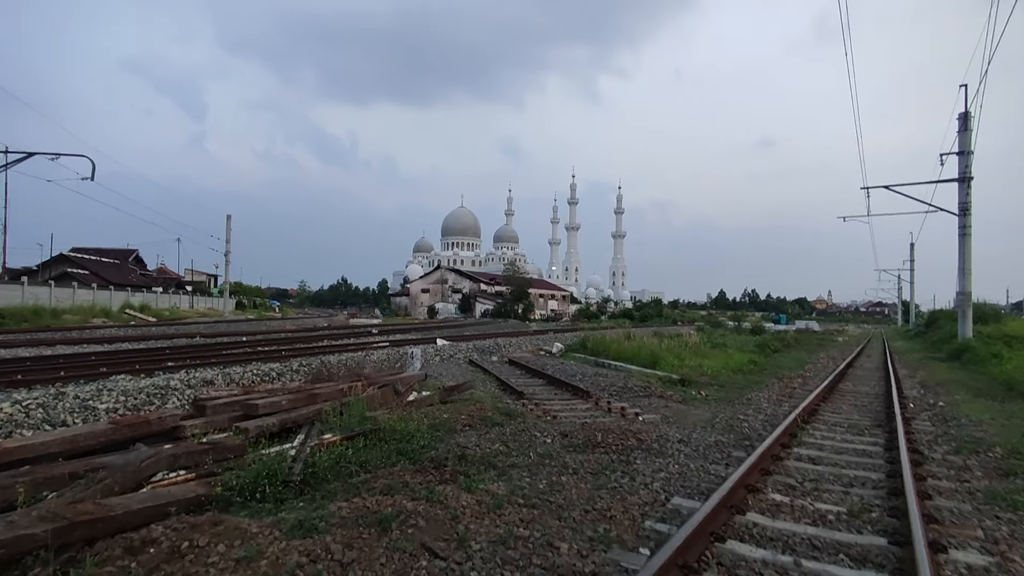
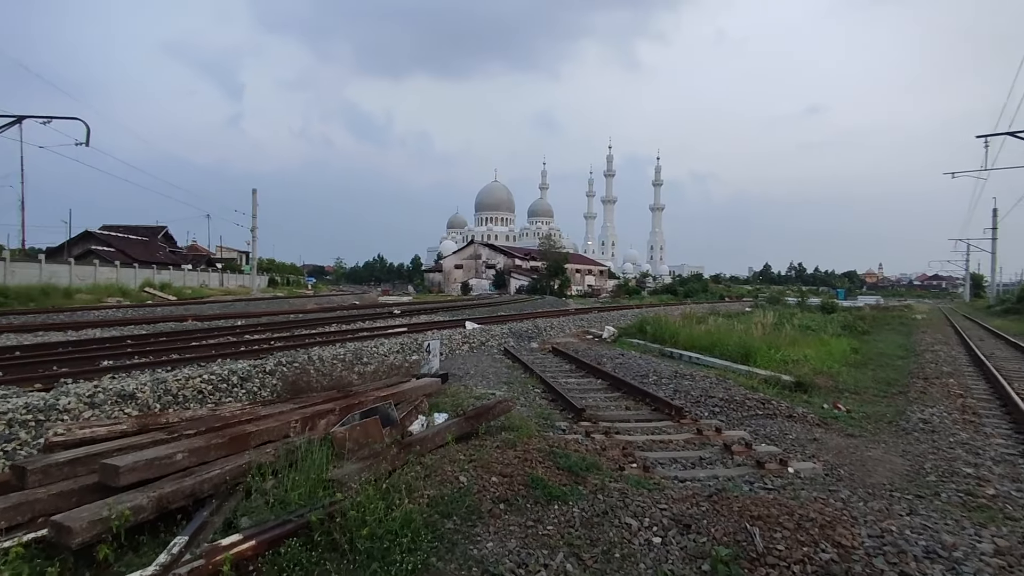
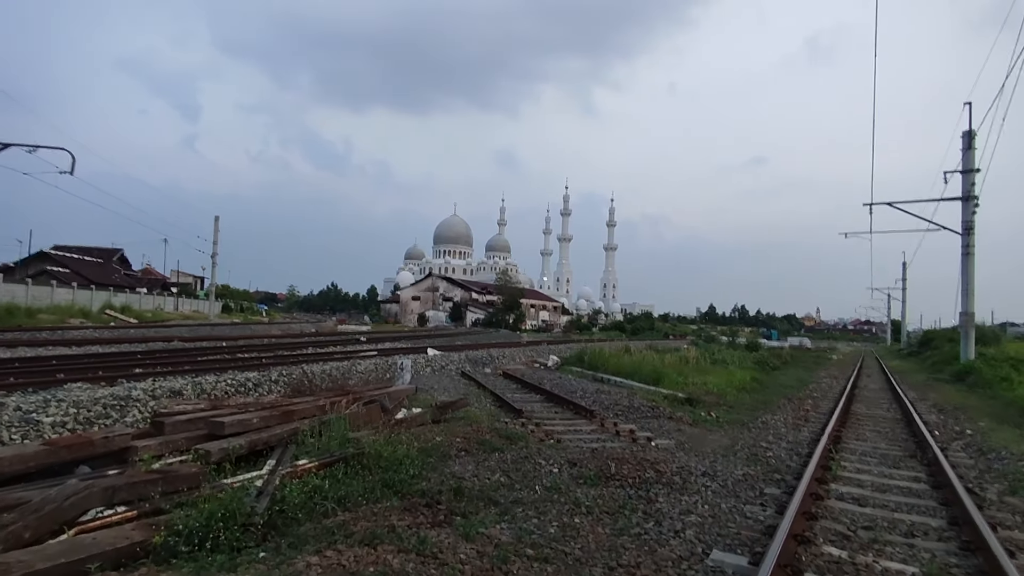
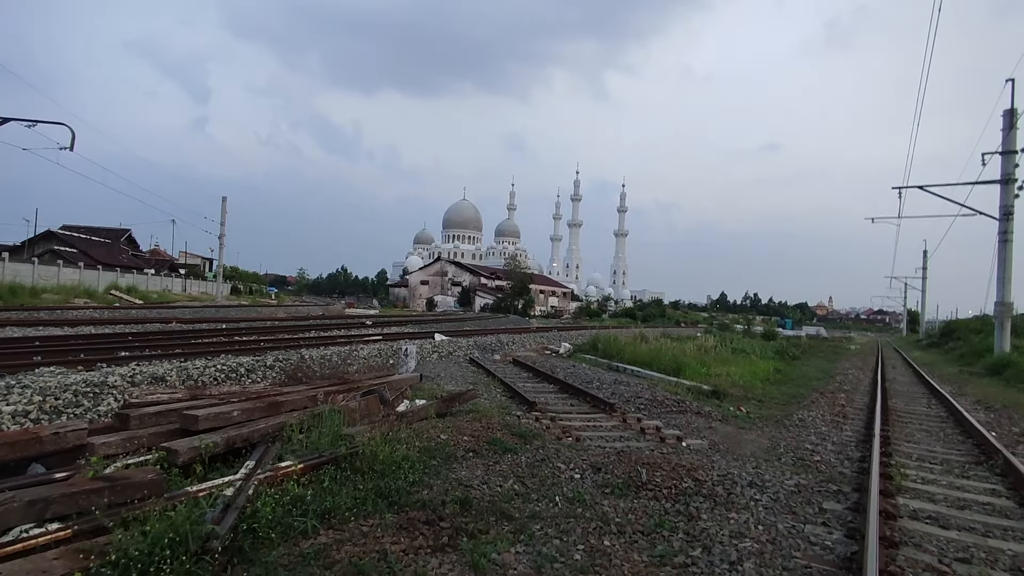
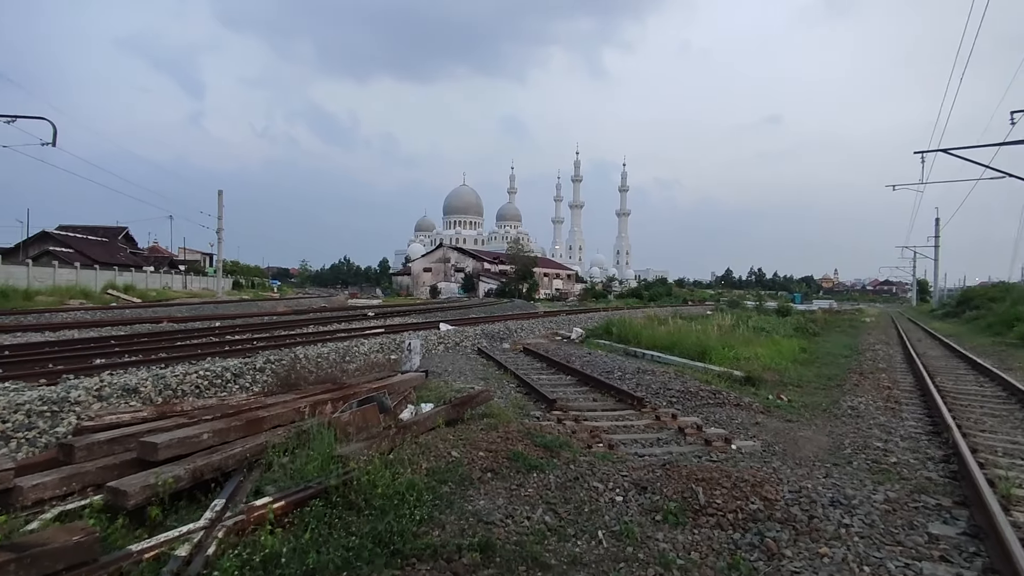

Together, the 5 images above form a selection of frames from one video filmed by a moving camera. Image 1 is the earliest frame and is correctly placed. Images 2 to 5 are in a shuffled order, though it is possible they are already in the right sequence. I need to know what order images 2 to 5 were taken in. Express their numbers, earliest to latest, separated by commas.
3, 4, 5, 2
